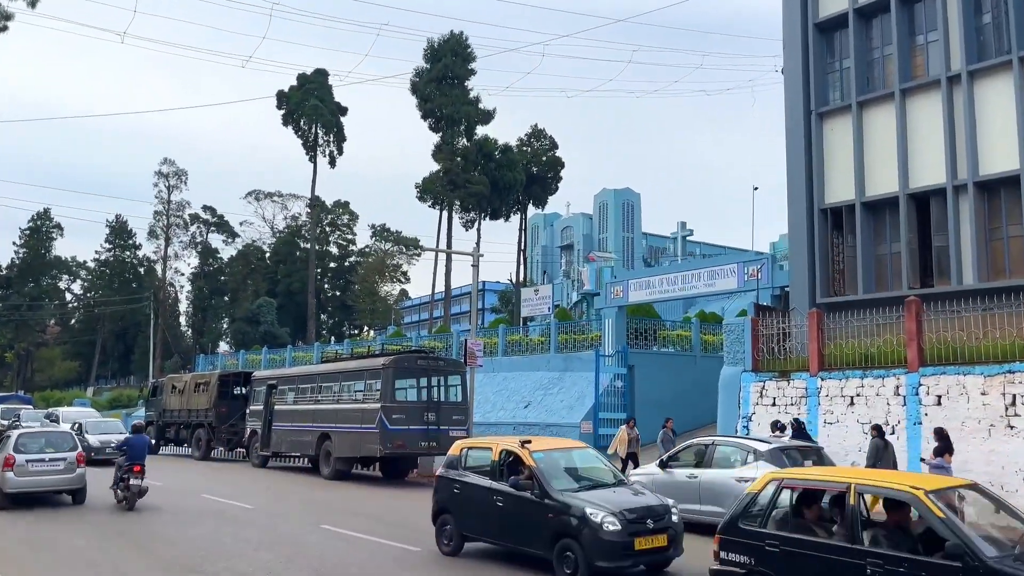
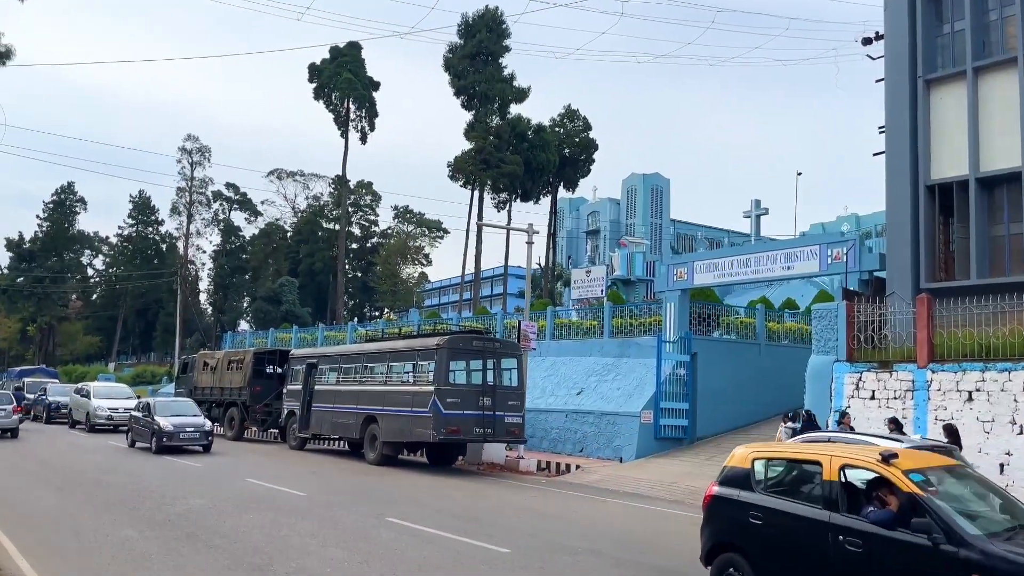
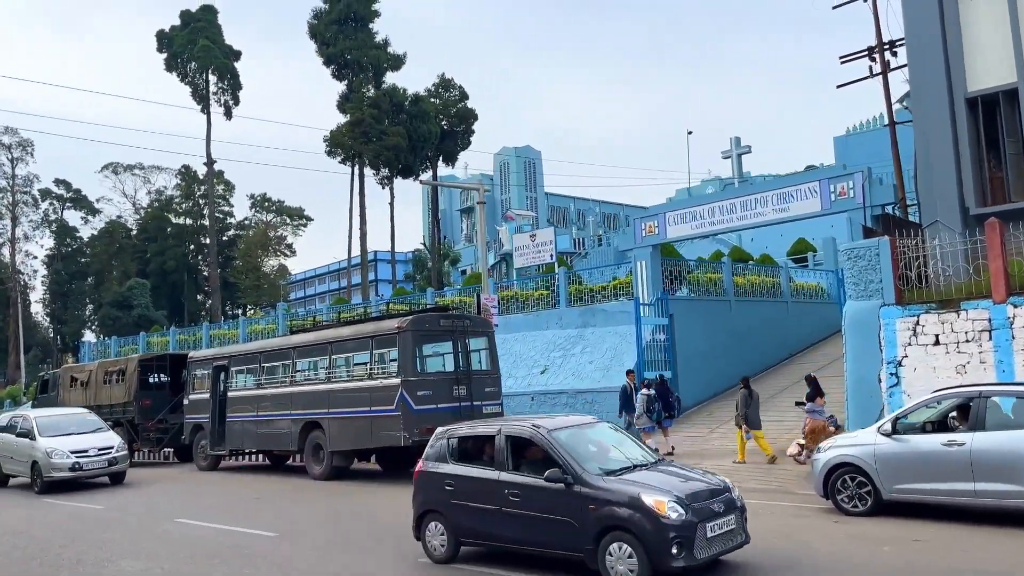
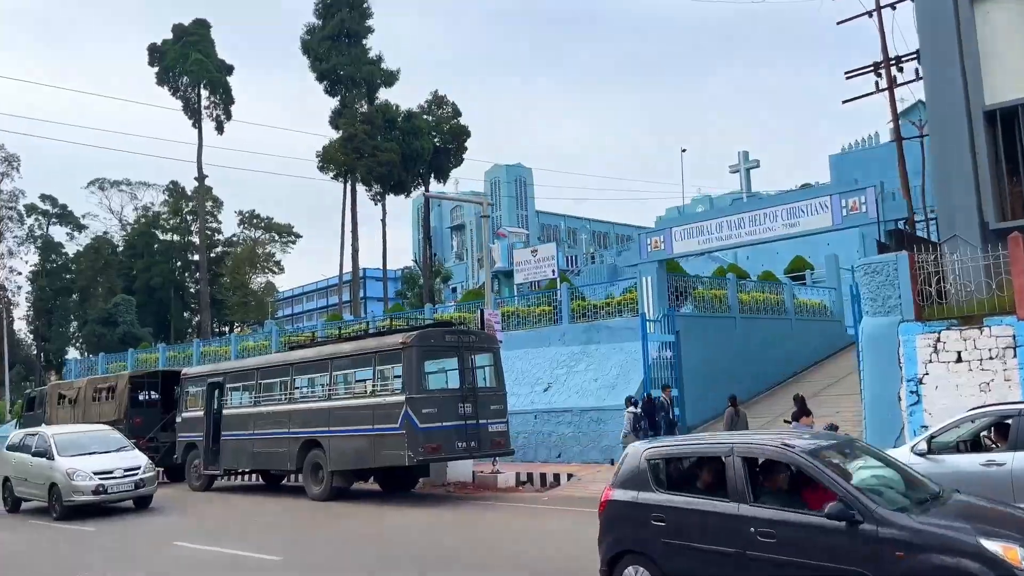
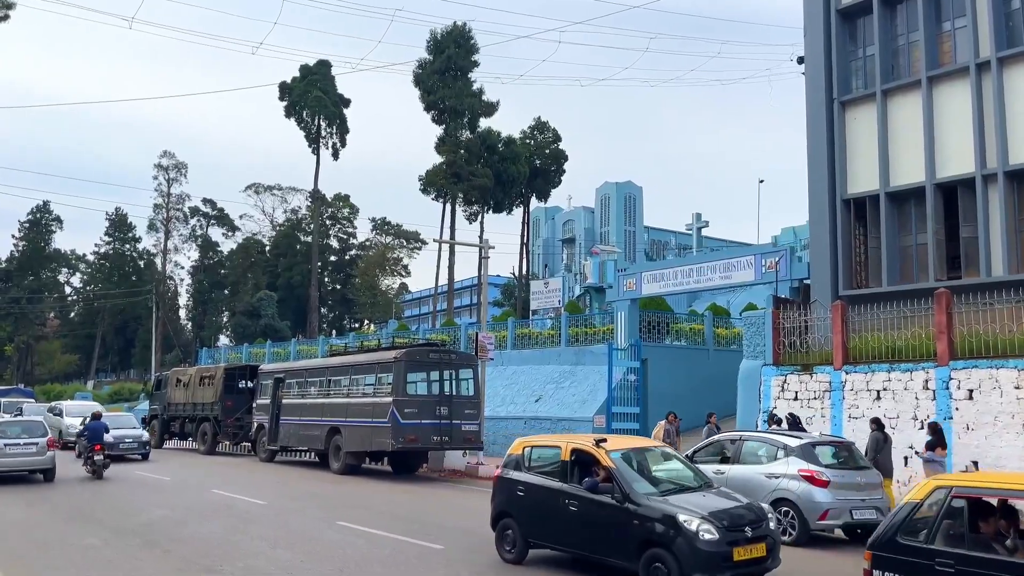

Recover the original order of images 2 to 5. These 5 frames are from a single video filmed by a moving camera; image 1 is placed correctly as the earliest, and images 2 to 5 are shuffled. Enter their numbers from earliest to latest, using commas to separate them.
5, 2, 3, 4
